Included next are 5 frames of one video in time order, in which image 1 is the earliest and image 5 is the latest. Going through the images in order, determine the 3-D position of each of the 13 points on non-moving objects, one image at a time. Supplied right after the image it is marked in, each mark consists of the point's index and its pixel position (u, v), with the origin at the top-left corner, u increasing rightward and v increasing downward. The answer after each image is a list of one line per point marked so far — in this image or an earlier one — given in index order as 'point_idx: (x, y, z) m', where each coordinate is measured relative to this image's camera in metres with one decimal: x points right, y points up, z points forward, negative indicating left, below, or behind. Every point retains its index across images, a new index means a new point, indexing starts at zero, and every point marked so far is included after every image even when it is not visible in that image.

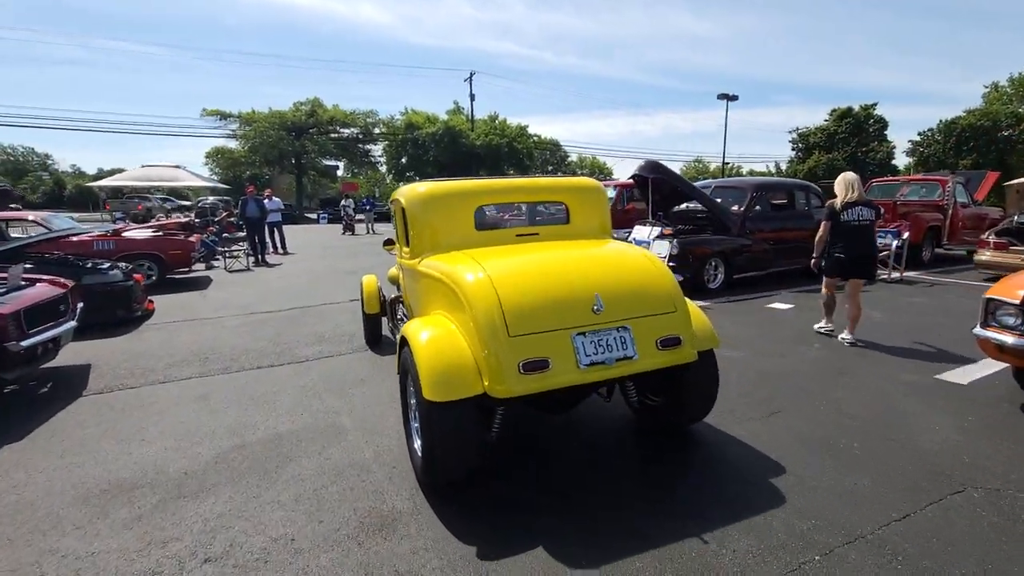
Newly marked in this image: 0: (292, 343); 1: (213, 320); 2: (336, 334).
0: (-2.7, -0.7, +6.0) m
1: (-4.4, -0.5, +7.4) m
2: (-2.2, -0.6, +6.4) m
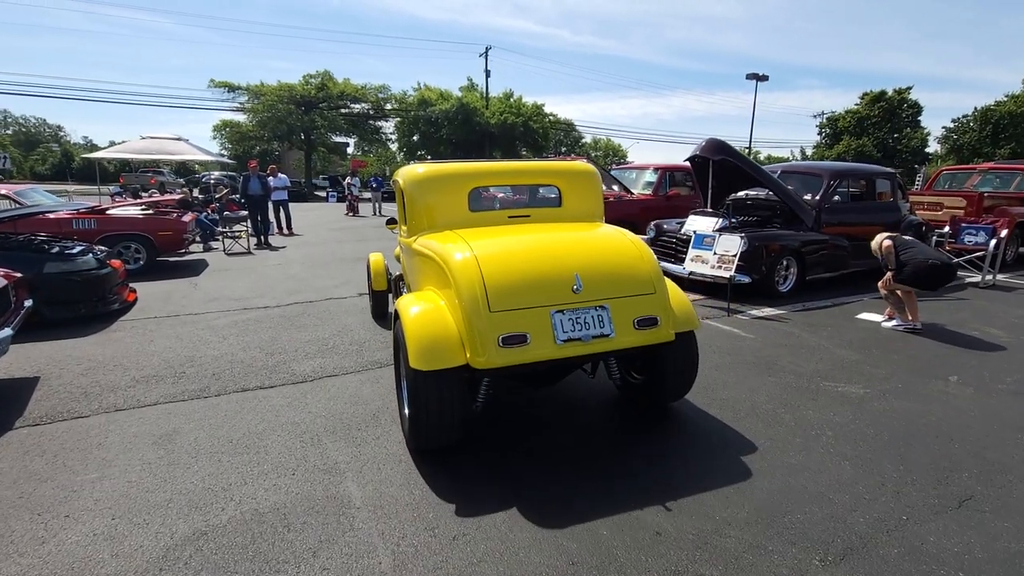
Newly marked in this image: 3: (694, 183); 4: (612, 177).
0: (-2.2, -0.7, +4.9) m
1: (-4.0, -0.4, +6.4) m
2: (-1.8, -0.6, +5.3) m
3: (+4.0, +2.3, +10.9) m
4: (+2.1, +2.3, +10.4) m
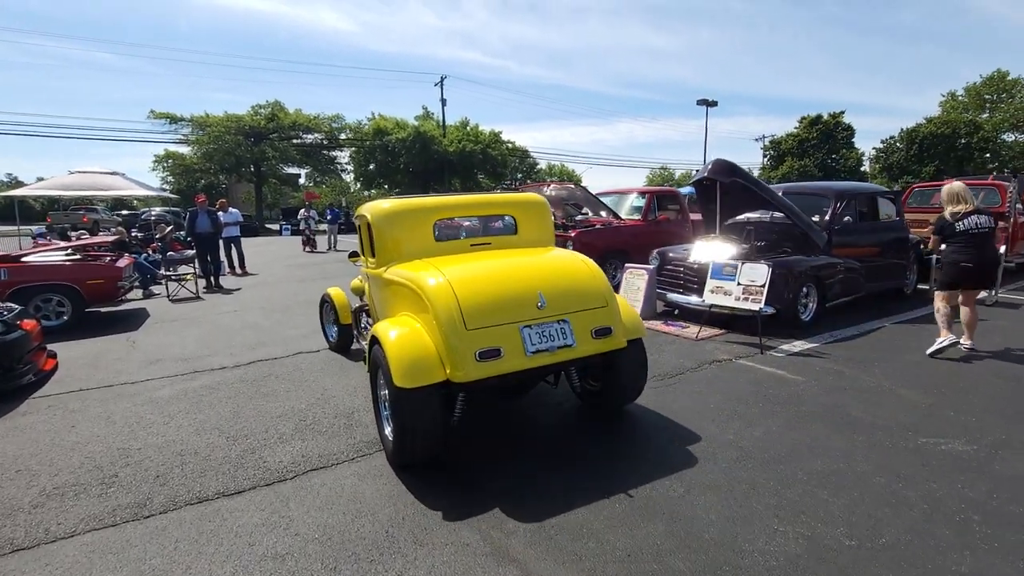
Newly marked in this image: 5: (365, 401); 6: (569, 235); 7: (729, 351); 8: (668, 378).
0: (-2.0, -1.2, +3.9) m
1: (-3.9, -1.0, +5.2) m
2: (-1.6, -1.1, +4.3) m
3: (+3.5, +1.7, +10.4) m
4: (+1.7, +1.7, +9.9) m
5: (-1.3, -1.0, +4.5) m
6: (+1.0, +1.0, +9.1) m
7: (+2.4, -0.7, +5.5) m
8: (+1.5, -0.9, +4.9) m
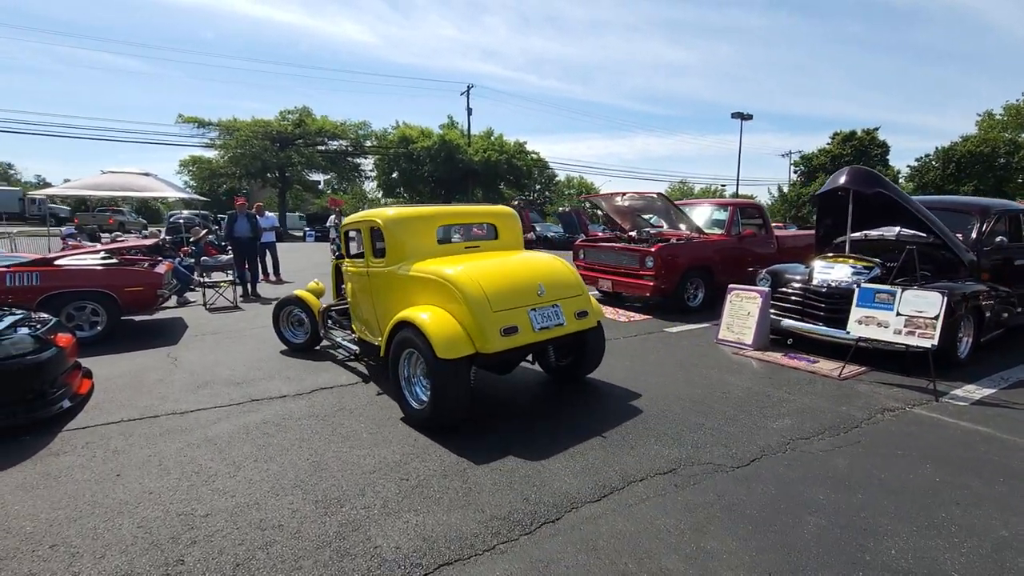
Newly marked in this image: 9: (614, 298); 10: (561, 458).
0: (-0.9, -1.3, +3.0) m
1: (-2.8, -1.2, +4.4) m
2: (-0.5, -1.2, +3.4) m
3: (+4.8, +1.3, +9.5) m
4: (+3.0, +1.3, +8.9) m
5: (-0.3, -1.2, +3.6) m
6: (+2.3, +0.6, +8.2) m
7: (+3.5, -1.0, +4.6) m
8: (+2.6, -1.1, +3.9) m
9: (+2.0, -0.2, +9.8) m
10: (+0.3, -1.2, +3.5) m
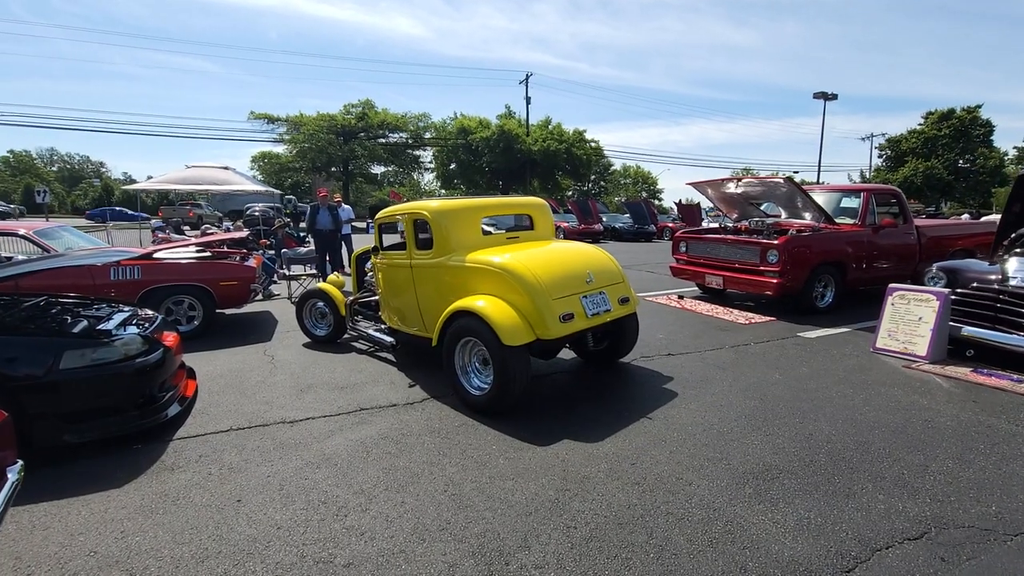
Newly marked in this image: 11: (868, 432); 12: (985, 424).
0: (+0.1, -1.3, +2.4) m
1: (-1.6, -1.2, +3.9) m
2: (+0.5, -1.3, +2.7) m
3: (+6.5, +1.3, +8.2) m
4: (+4.6, +1.4, +7.9) m
5: (+0.8, -1.2, +3.0) m
6: (+3.8, +0.7, +7.3) m
7: (+4.7, -1.0, +3.5) m
8: (+3.7, -1.2, +2.9) m
9: (+3.6, -0.1, +8.8) m
10: (+1.4, -1.2, +2.8) m
11: (+2.6, -1.1, +3.6) m
12: (+3.5, -1.0, +3.7) m
